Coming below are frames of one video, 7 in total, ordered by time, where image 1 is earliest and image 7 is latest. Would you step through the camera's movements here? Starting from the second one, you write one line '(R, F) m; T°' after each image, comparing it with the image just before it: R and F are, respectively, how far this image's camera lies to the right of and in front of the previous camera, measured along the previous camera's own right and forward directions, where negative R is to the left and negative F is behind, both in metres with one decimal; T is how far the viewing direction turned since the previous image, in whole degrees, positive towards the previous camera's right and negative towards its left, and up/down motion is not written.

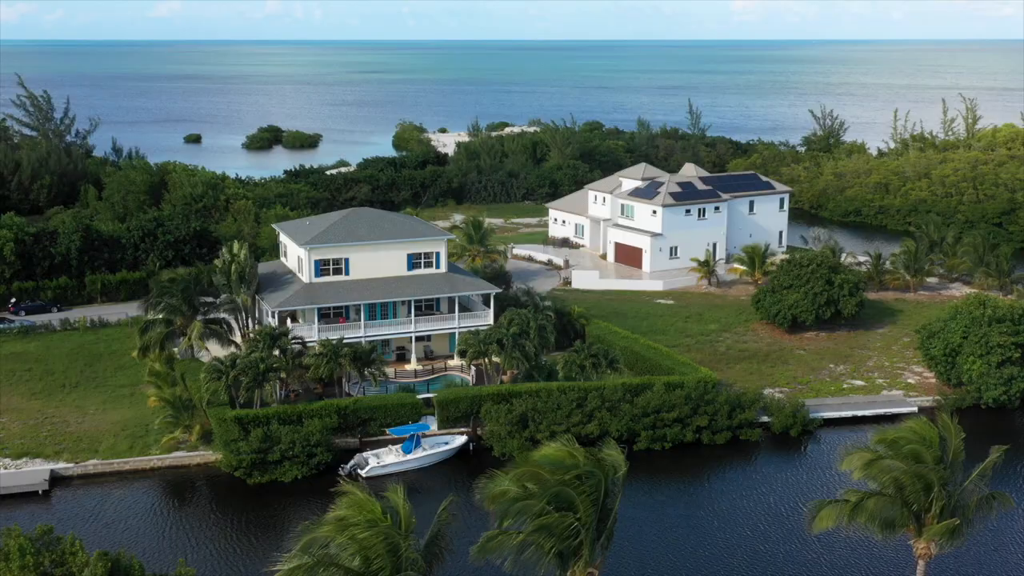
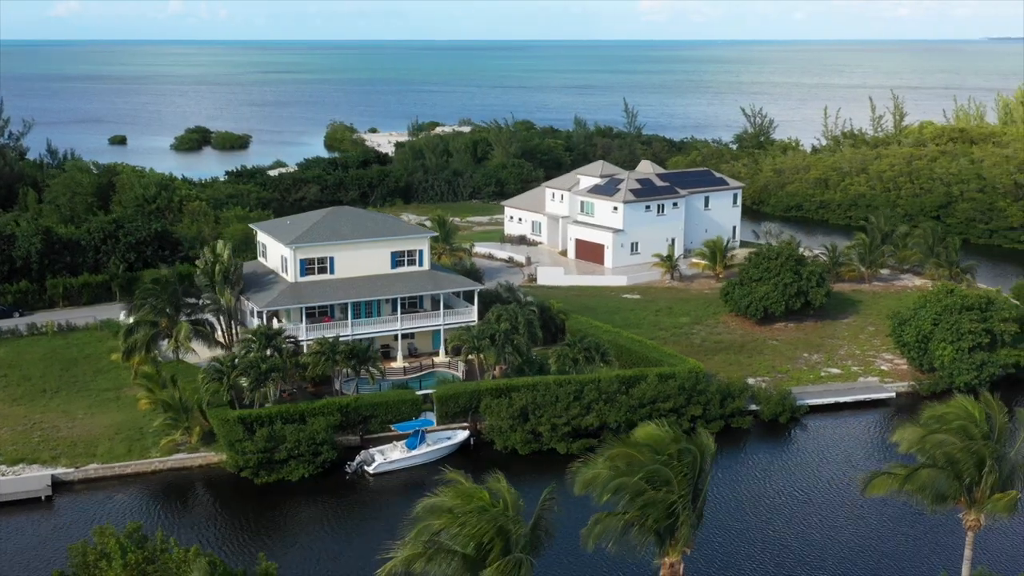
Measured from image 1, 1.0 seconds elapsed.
(-2.4, -0.3) m; +4°
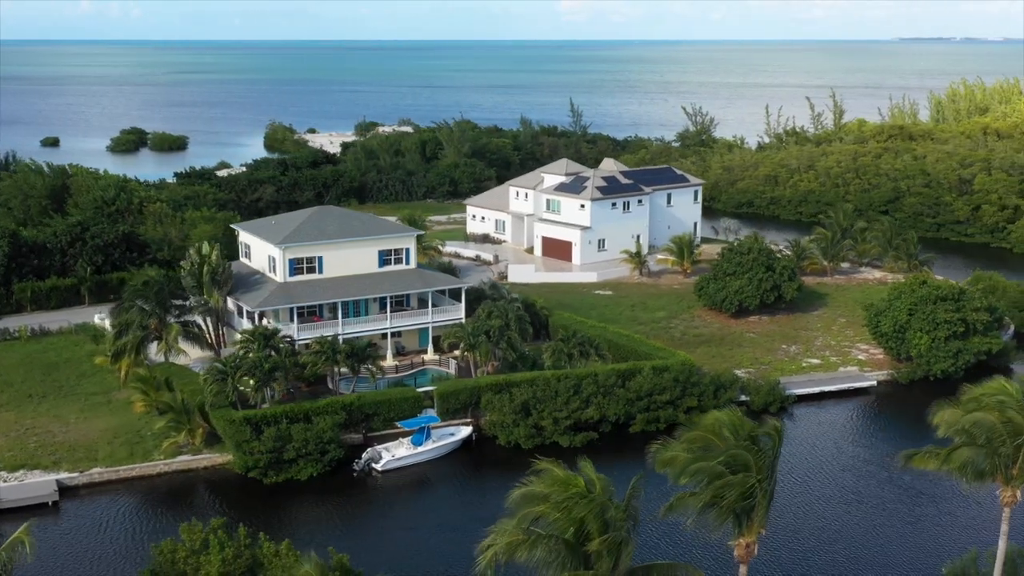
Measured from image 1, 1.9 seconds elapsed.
(-2.2, -0.3) m; +4°
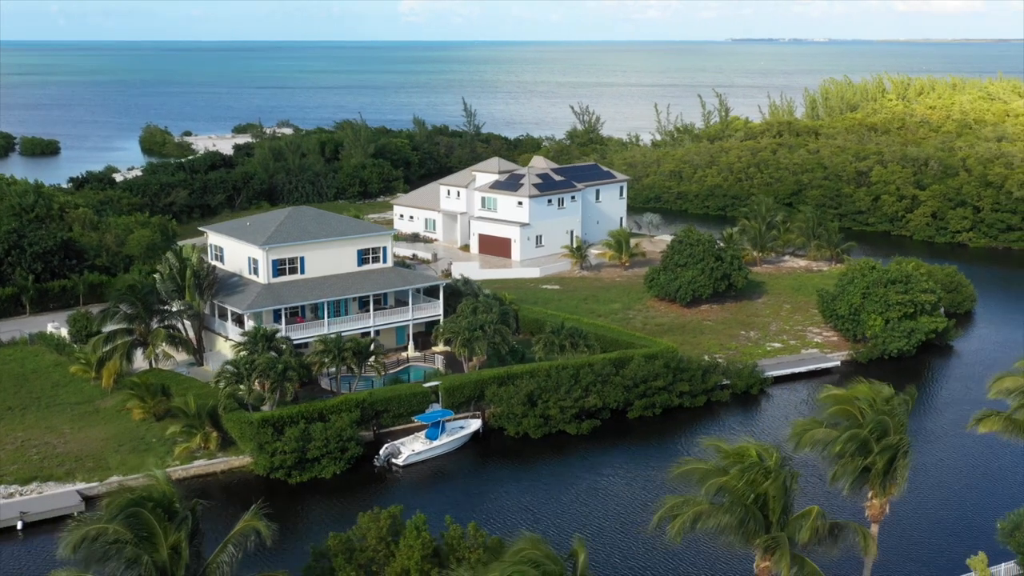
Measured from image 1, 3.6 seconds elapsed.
(-4.5, -0.5) m; +7°
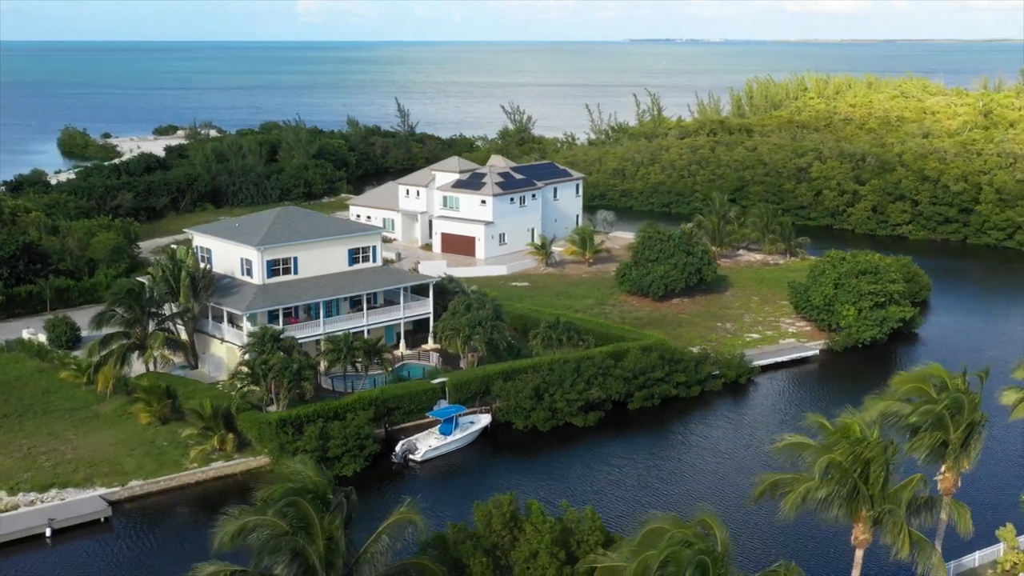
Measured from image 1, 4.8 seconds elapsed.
(-3.0, -0.4) m; +5°
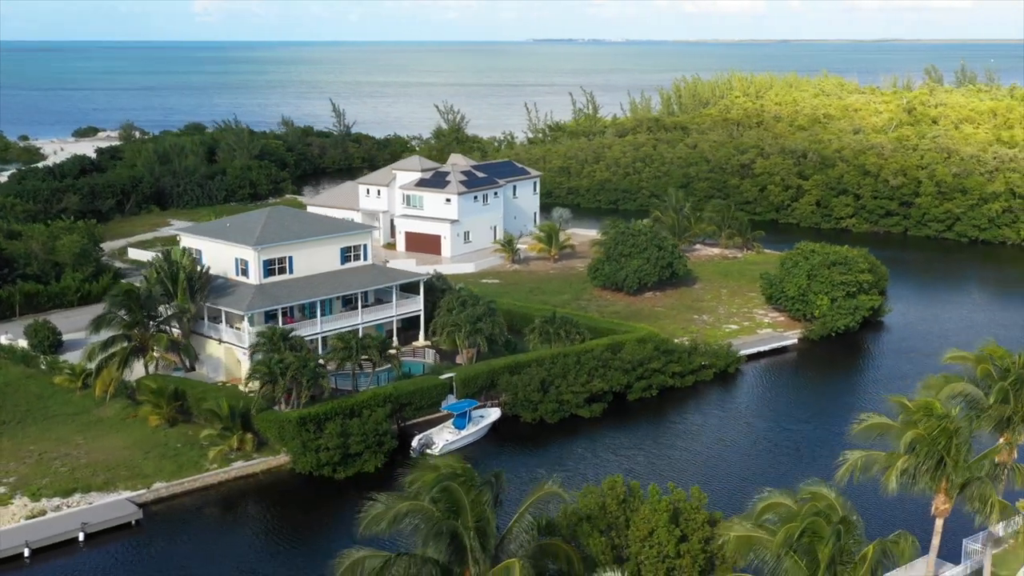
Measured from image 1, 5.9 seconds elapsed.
(-3.0, -0.4) m; +5°
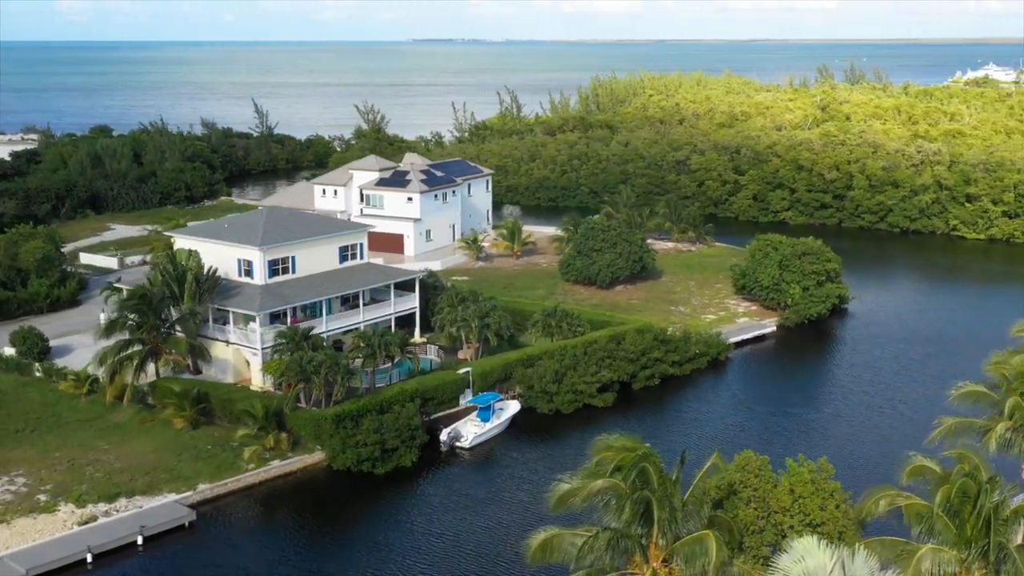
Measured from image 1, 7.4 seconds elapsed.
(-3.9, -0.5) m; +6°
